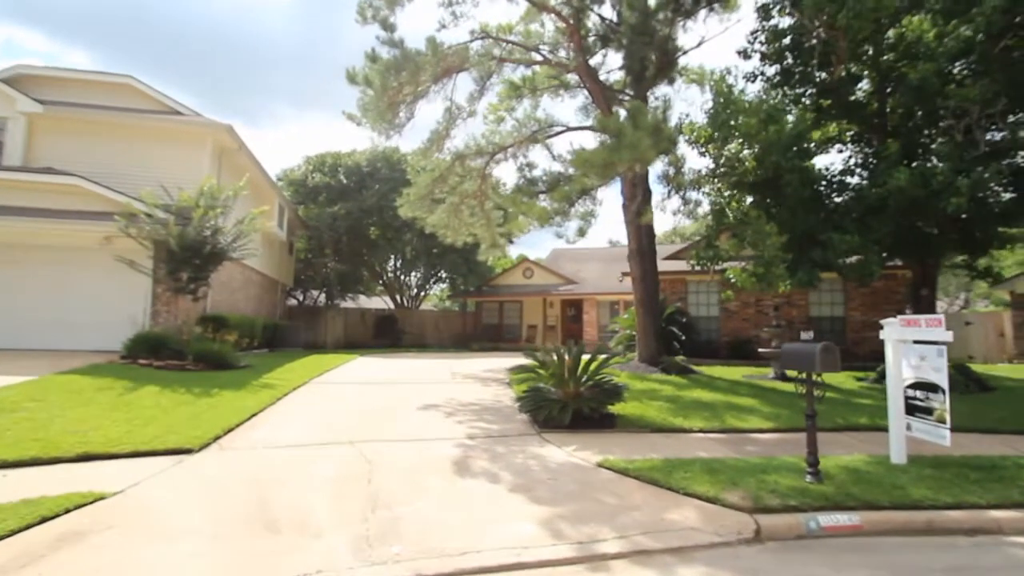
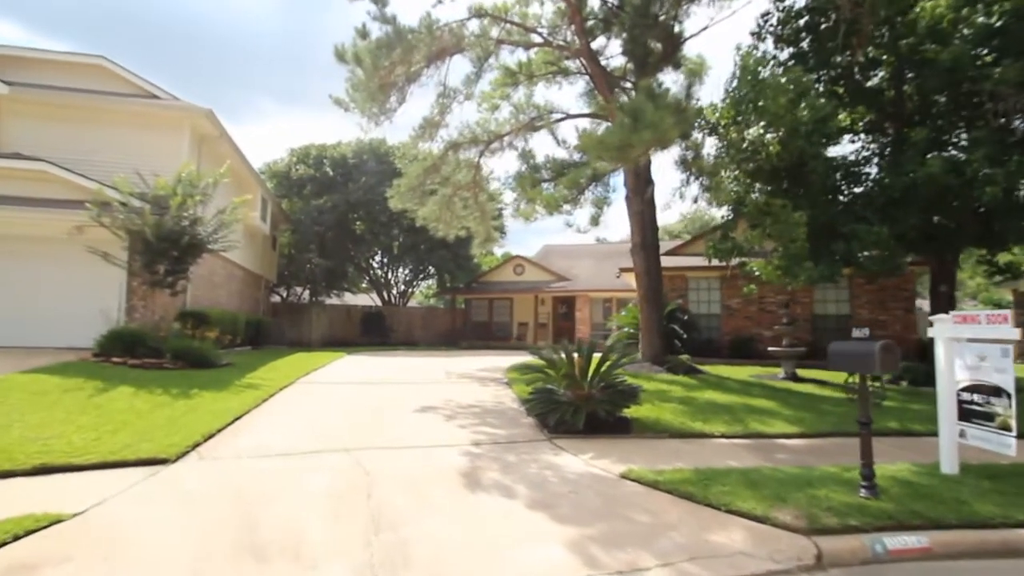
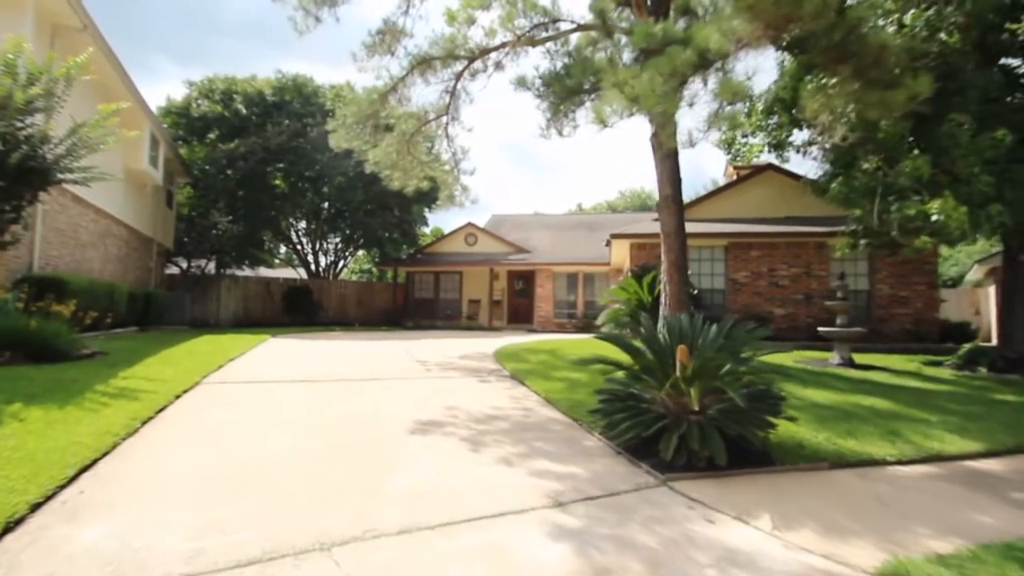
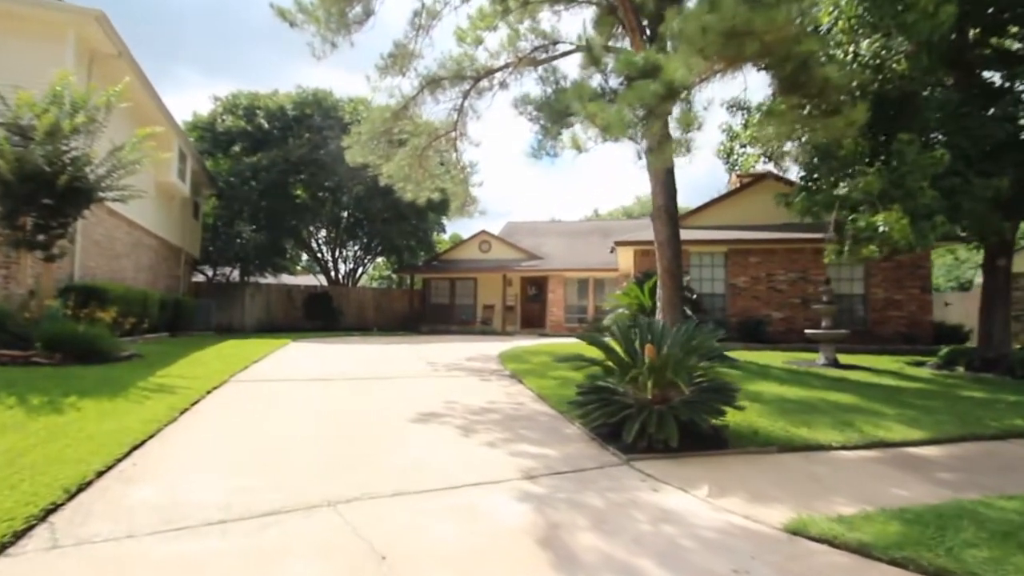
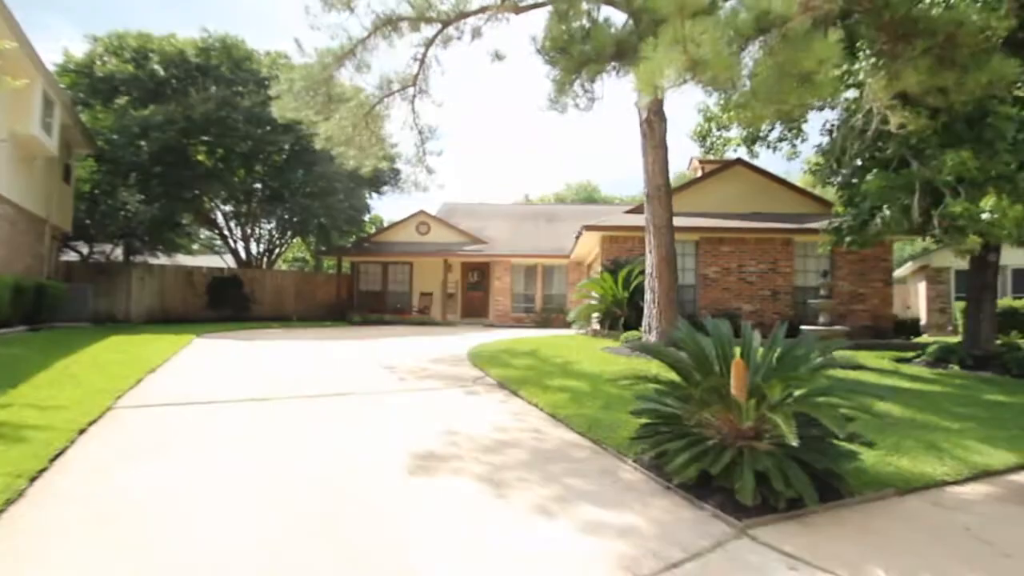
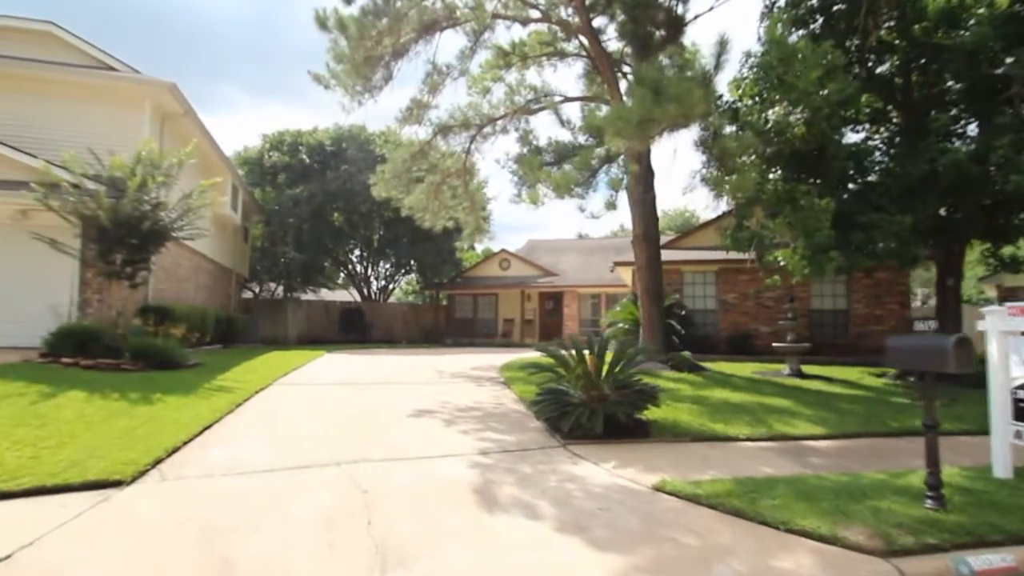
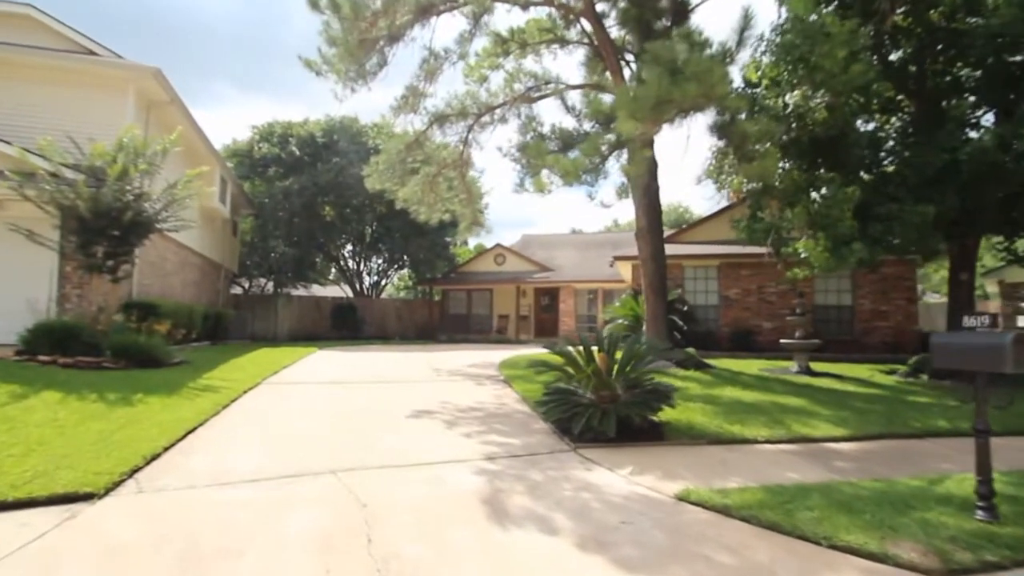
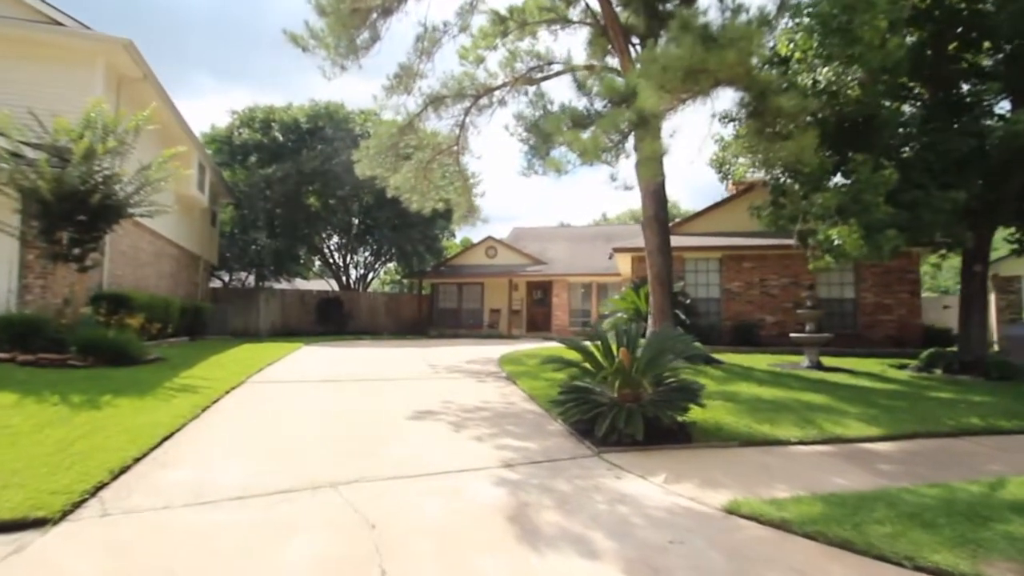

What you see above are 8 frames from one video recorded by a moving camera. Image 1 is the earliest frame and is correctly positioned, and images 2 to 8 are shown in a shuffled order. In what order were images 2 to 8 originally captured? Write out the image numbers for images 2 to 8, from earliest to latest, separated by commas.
2, 6, 7, 8, 4, 3, 5
